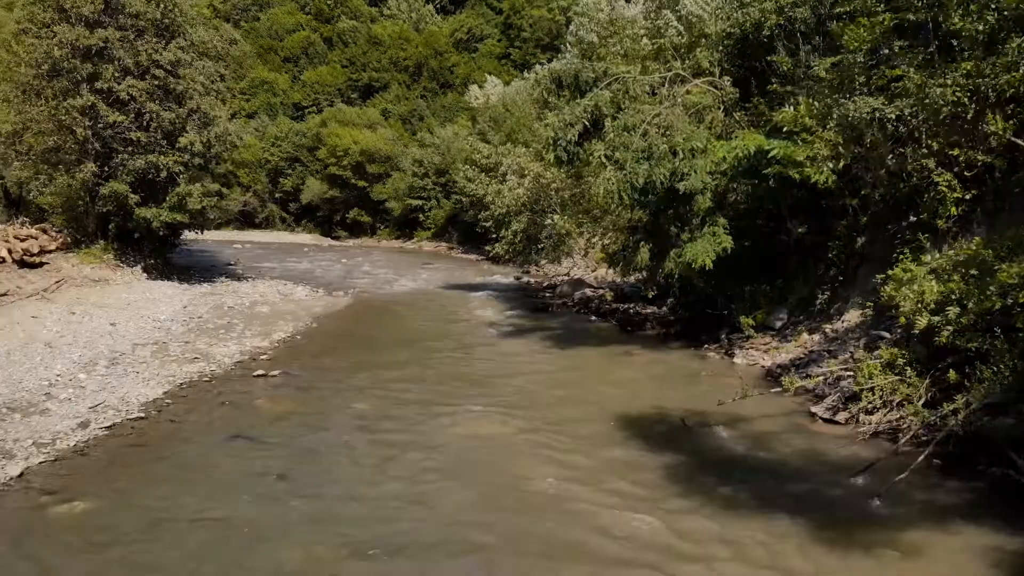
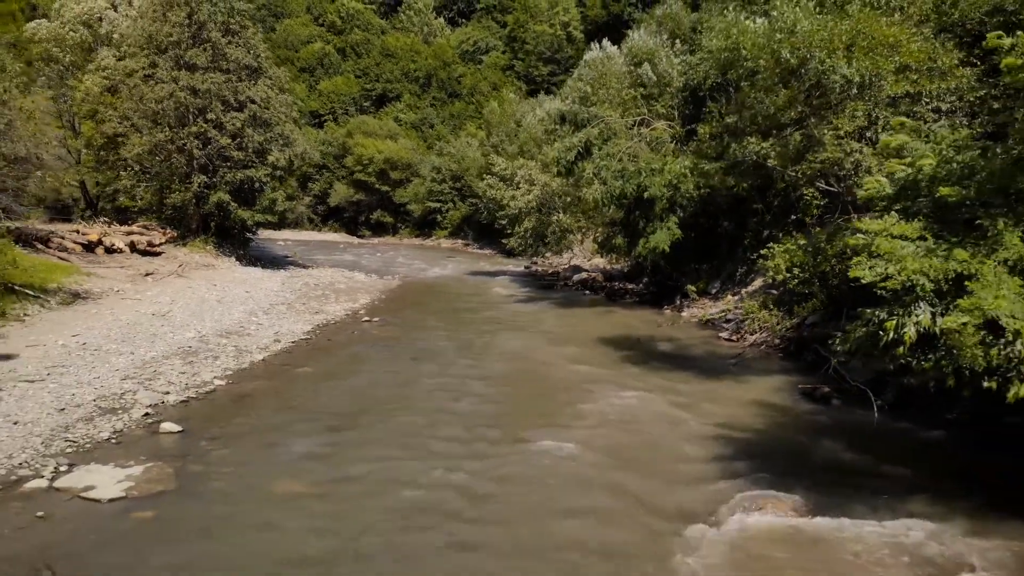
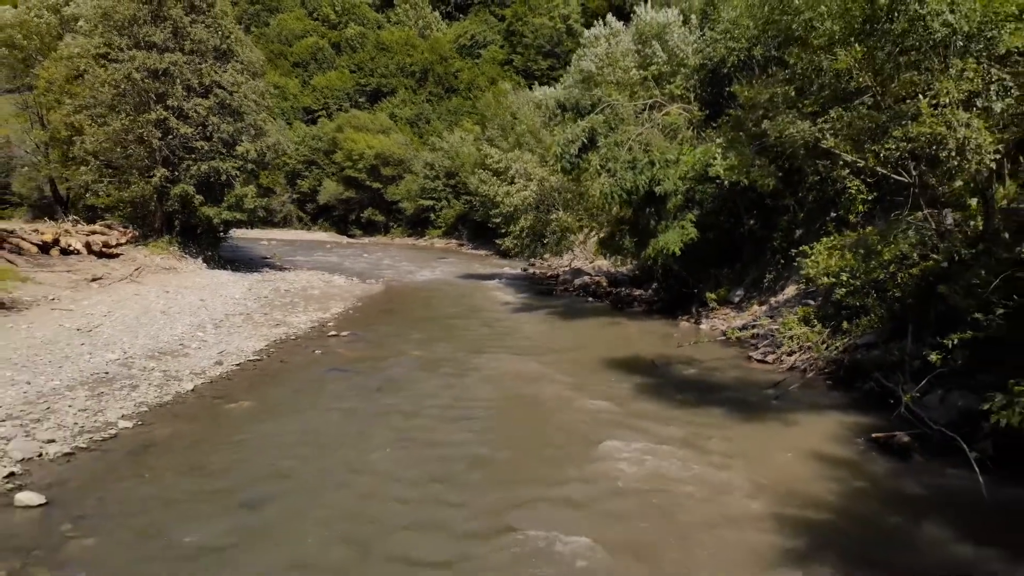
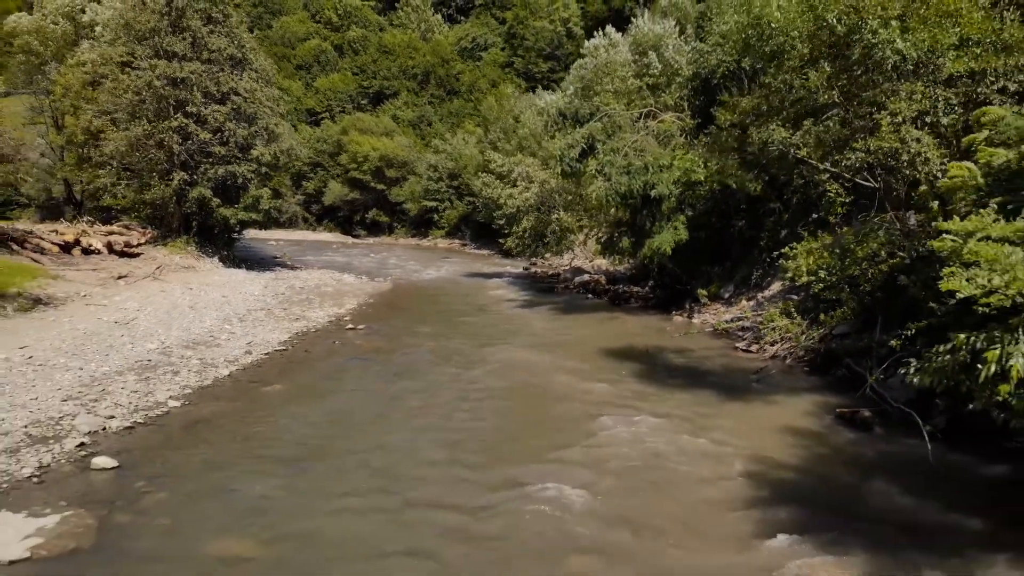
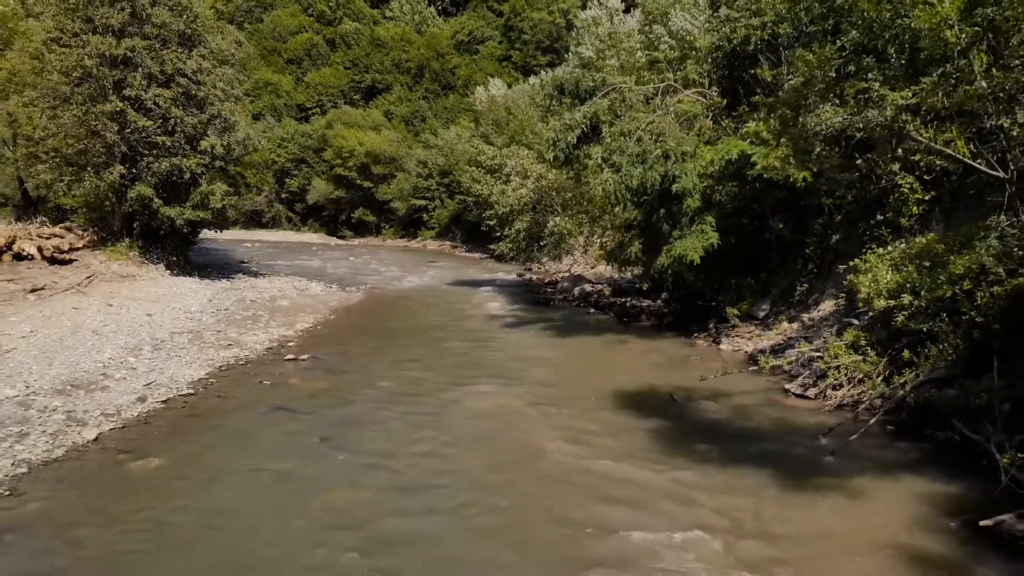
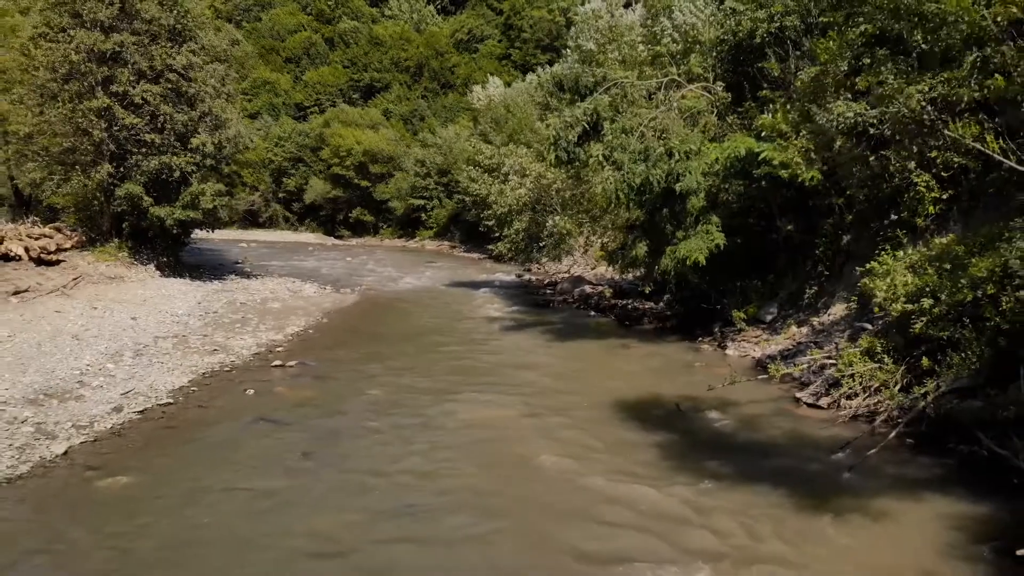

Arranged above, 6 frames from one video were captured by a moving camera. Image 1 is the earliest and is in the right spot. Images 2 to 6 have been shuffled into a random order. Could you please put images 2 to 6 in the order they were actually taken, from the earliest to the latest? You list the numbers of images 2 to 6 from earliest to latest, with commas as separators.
6, 5, 3, 4, 2
